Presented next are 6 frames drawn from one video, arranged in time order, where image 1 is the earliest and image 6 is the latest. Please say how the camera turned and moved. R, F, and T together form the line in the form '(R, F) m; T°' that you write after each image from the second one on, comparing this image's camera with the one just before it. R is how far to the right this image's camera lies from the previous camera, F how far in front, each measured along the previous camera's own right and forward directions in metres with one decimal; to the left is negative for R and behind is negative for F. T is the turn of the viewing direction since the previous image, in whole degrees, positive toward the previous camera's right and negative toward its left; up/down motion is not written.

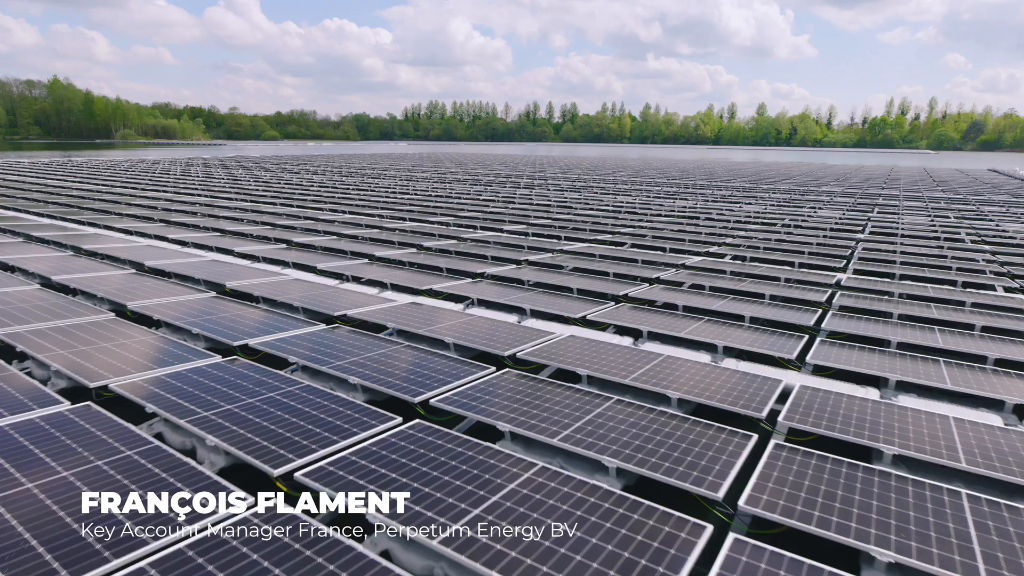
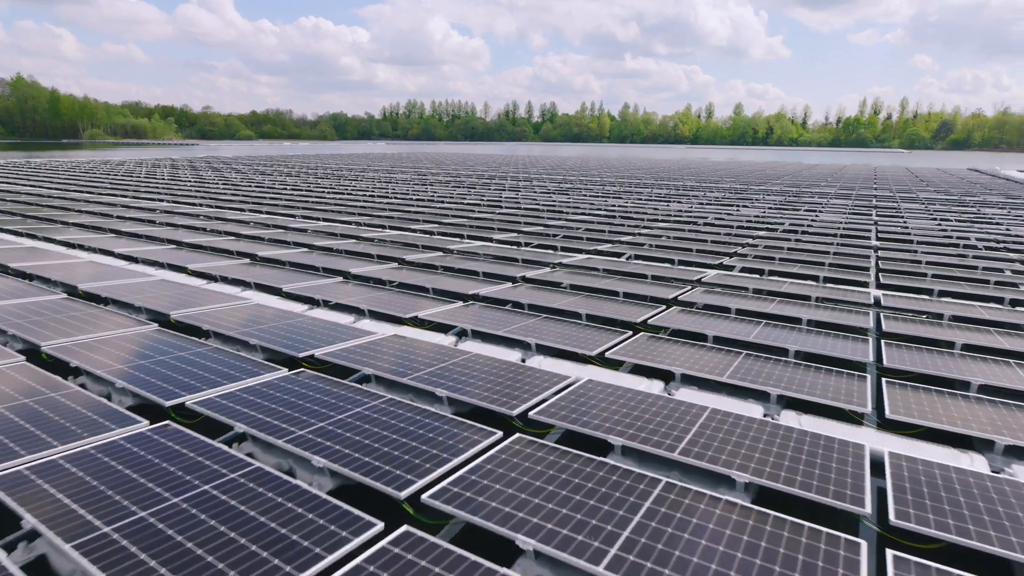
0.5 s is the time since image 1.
(-0.3, +1.5) m; +2°
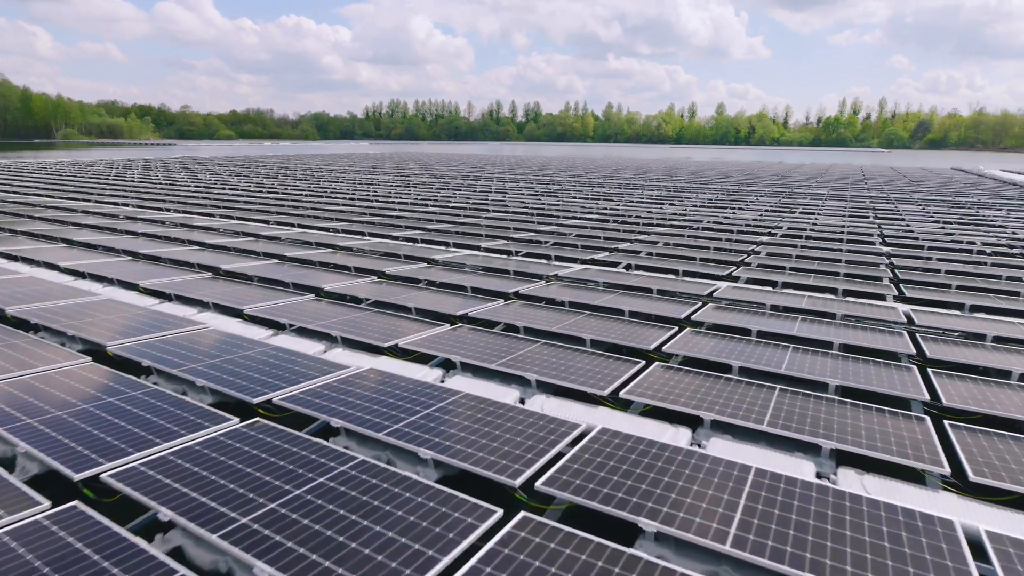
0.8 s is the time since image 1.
(-0.1, +1.1) m; +1°
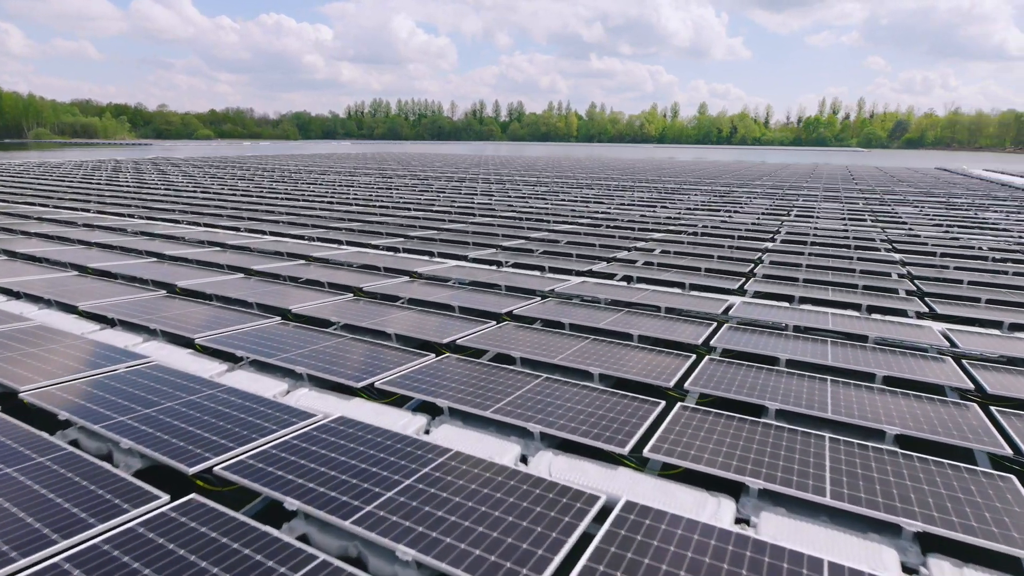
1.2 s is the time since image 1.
(-0.1, +1.1) m; +2°
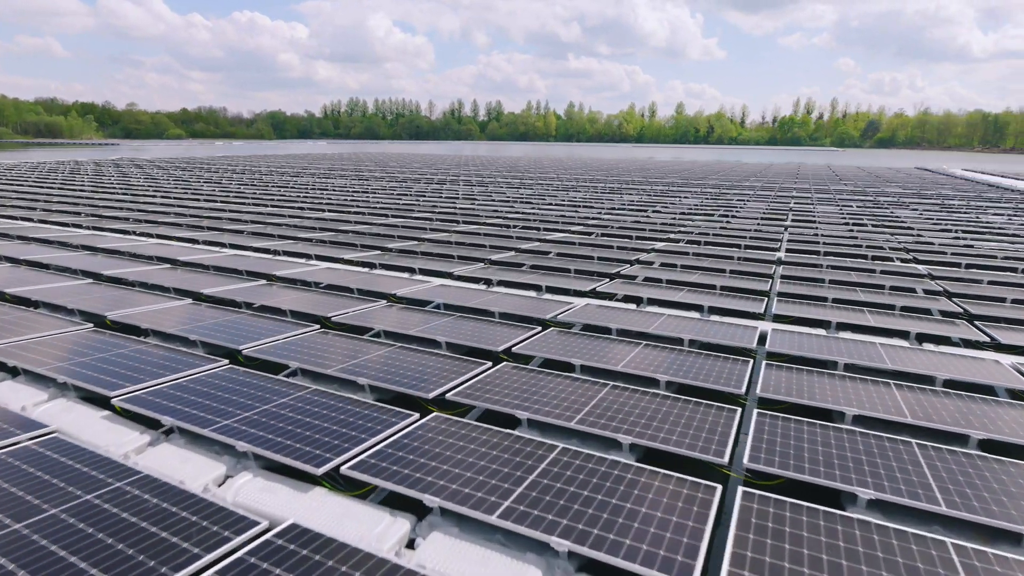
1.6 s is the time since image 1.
(-1.0, +0.1) m; +2°
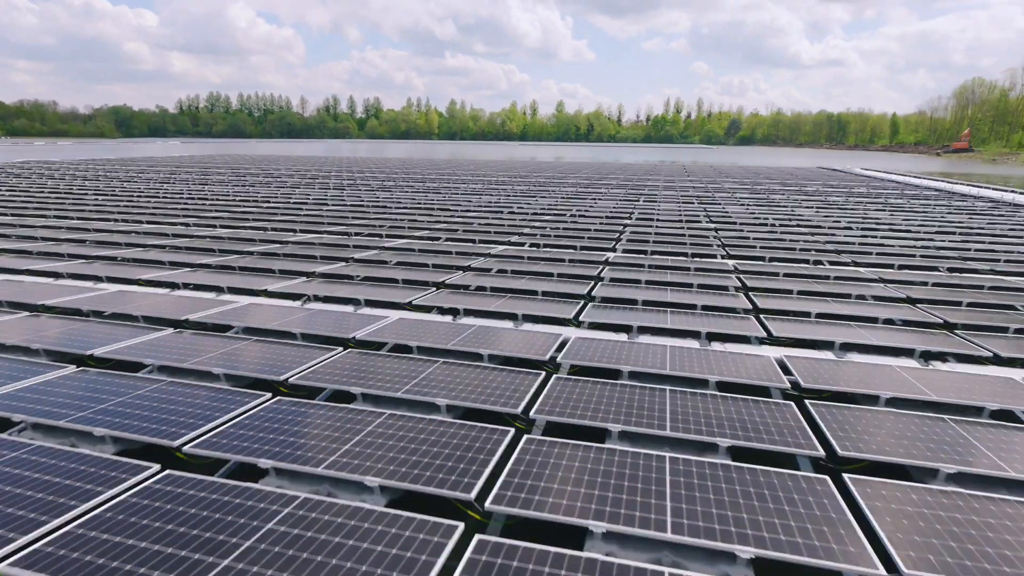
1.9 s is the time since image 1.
(+1.3, +0.3) m; +11°
